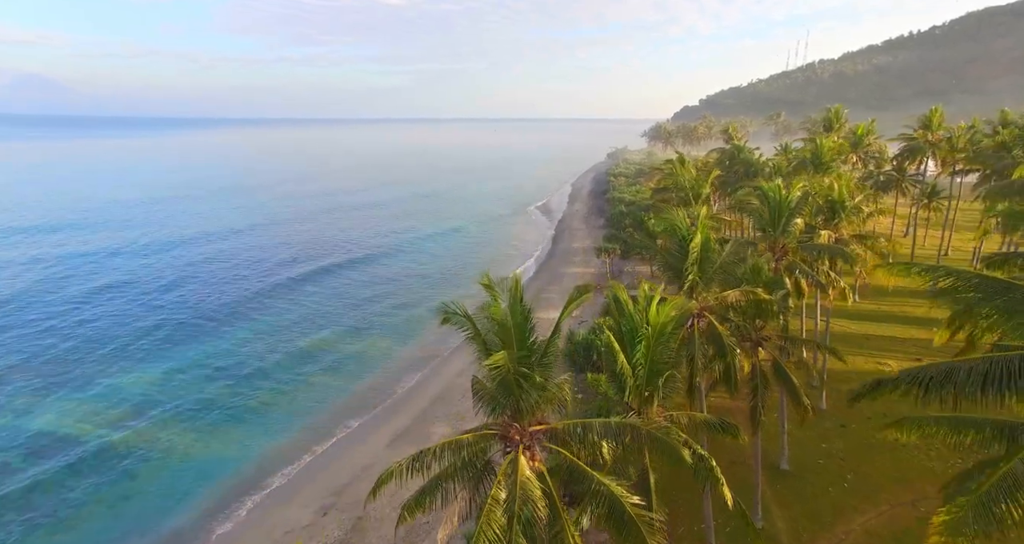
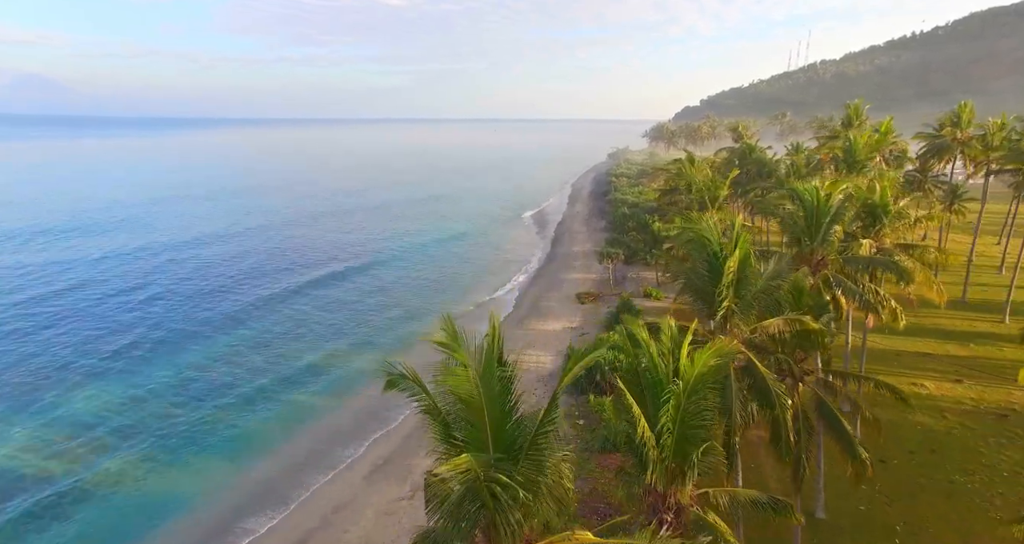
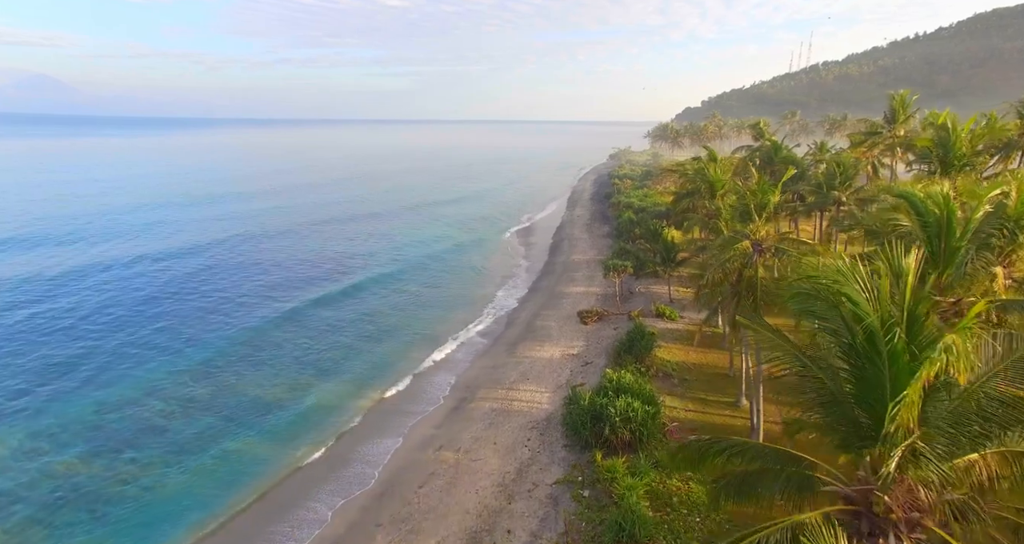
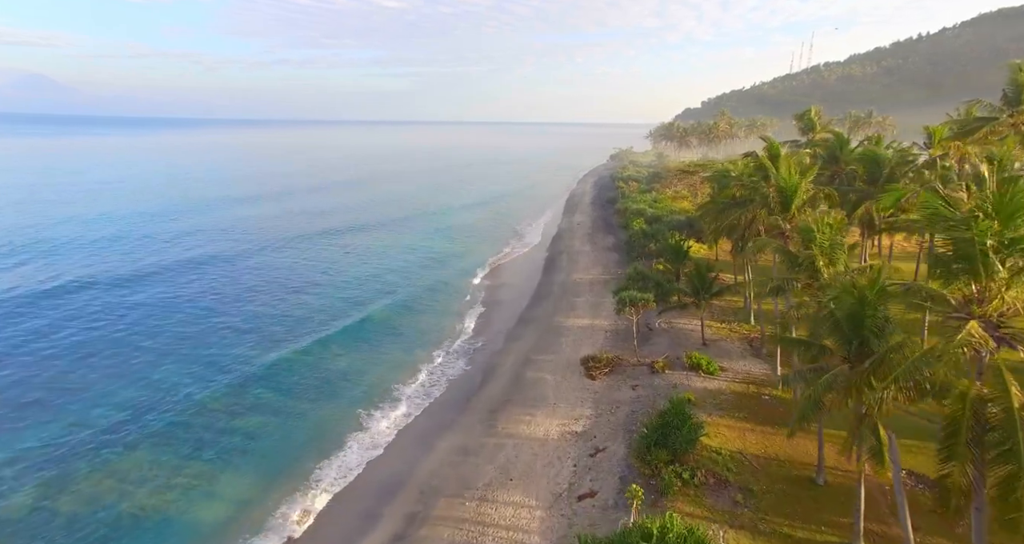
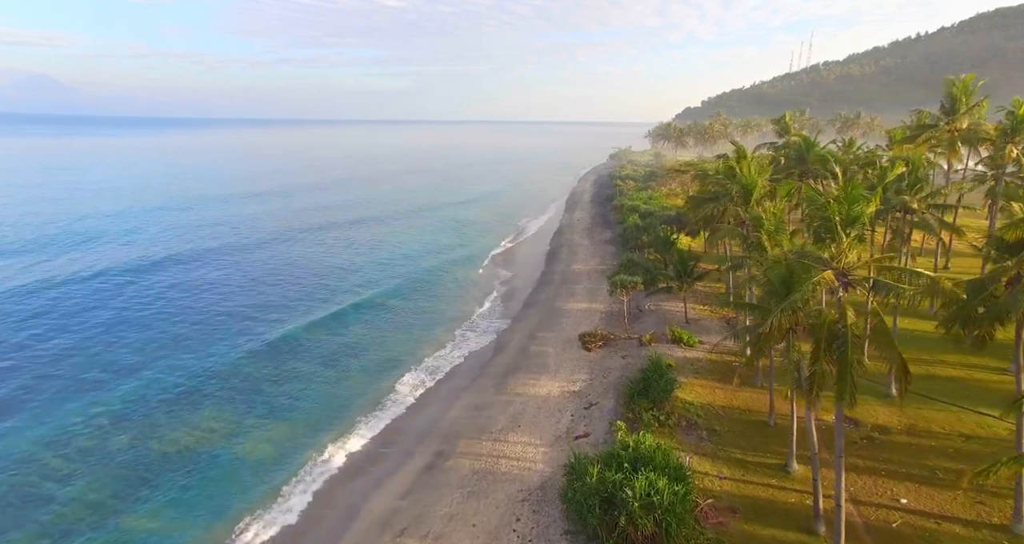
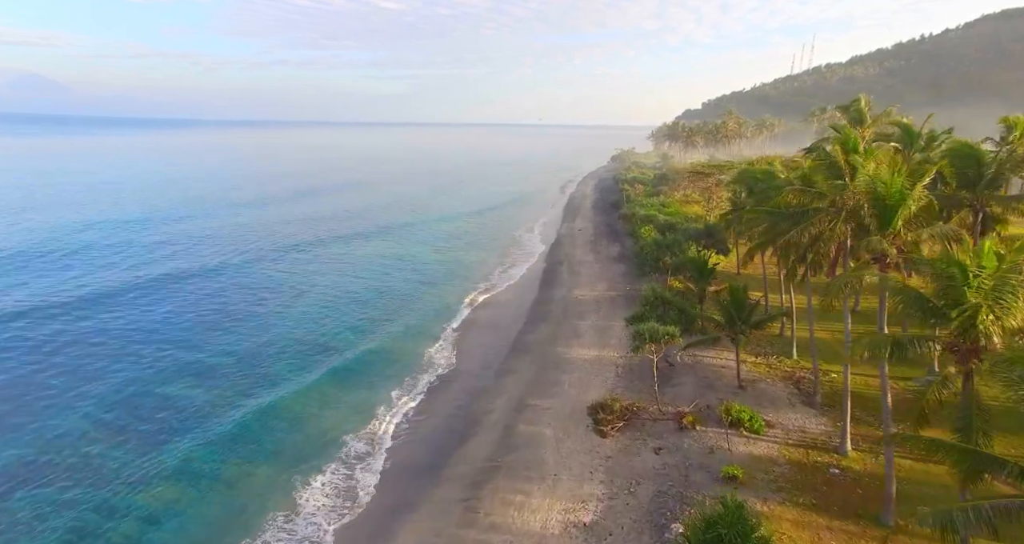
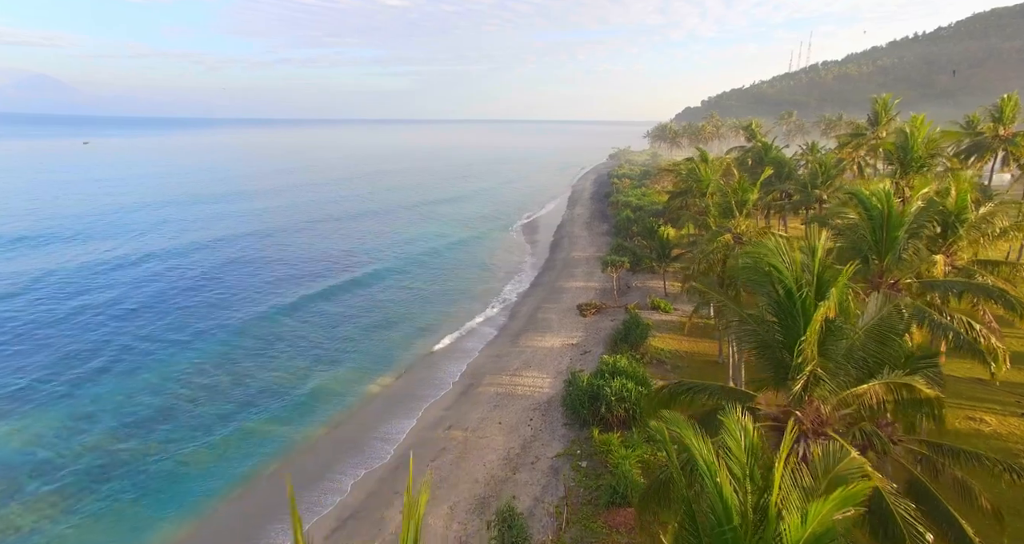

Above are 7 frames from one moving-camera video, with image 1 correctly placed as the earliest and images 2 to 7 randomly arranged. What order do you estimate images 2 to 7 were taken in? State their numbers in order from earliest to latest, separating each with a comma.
2, 7, 3, 5, 4, 6
